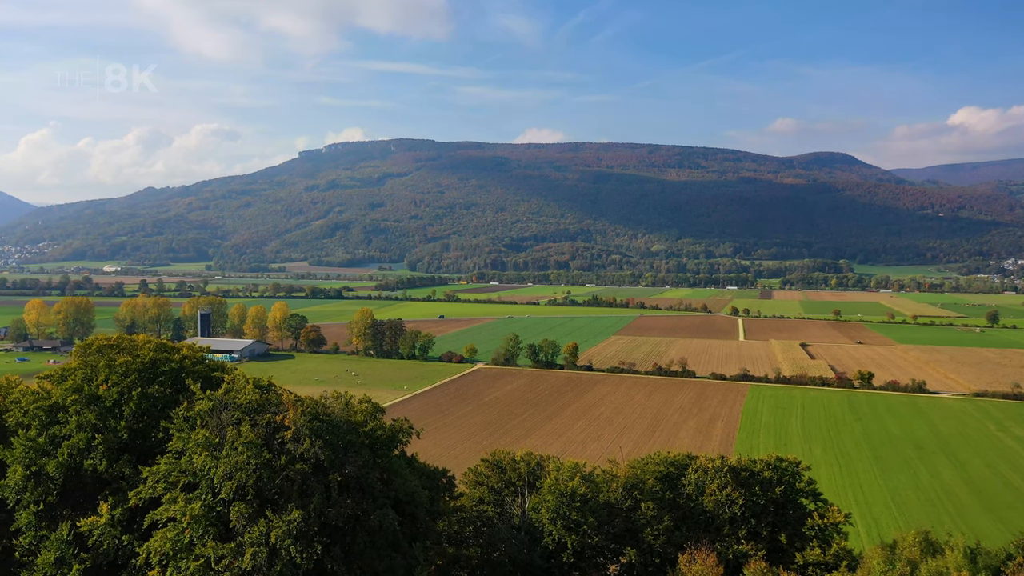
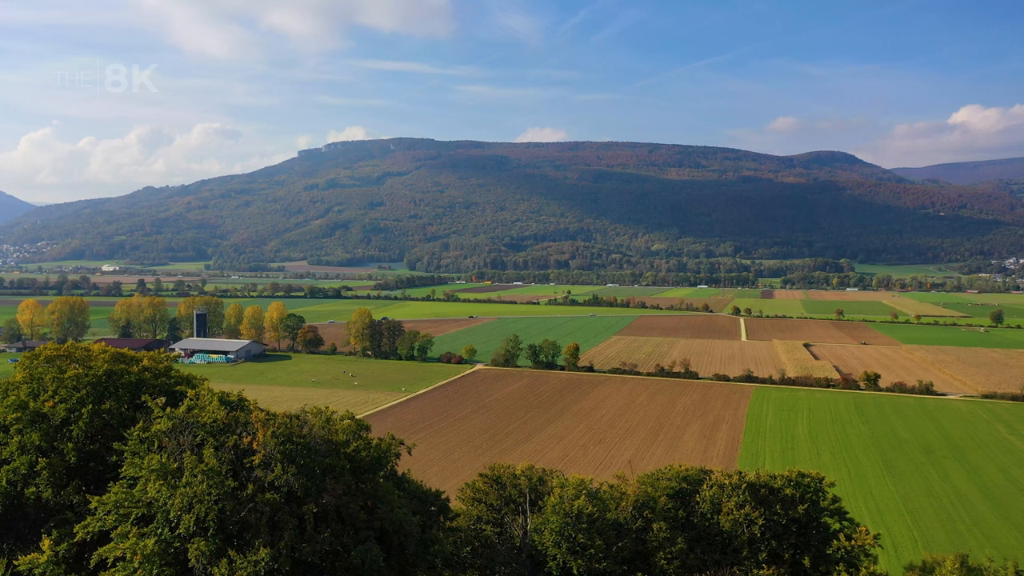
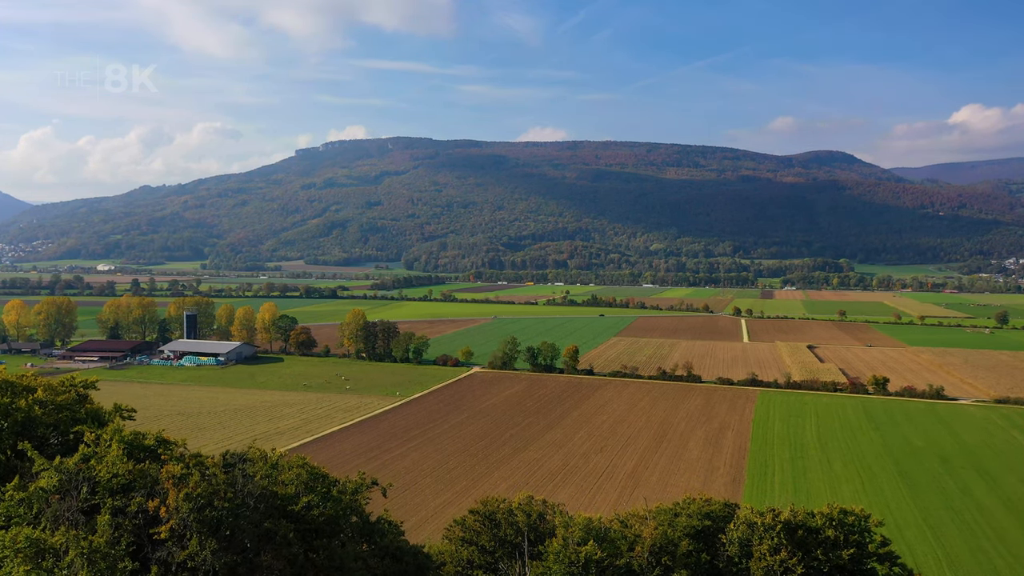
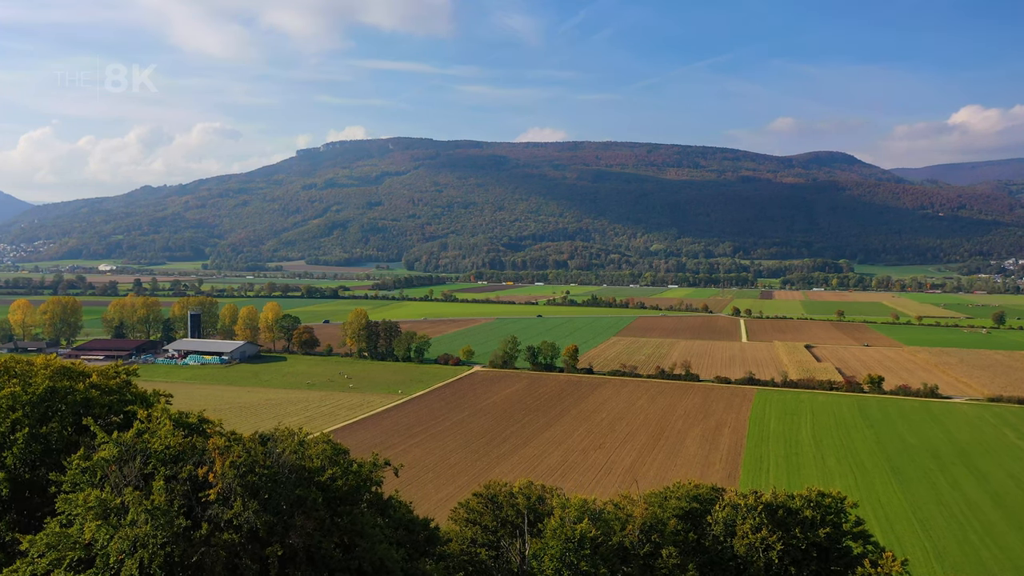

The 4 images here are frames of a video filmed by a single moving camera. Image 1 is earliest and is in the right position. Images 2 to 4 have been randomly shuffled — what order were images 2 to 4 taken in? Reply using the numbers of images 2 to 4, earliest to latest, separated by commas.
2, 4, 3
